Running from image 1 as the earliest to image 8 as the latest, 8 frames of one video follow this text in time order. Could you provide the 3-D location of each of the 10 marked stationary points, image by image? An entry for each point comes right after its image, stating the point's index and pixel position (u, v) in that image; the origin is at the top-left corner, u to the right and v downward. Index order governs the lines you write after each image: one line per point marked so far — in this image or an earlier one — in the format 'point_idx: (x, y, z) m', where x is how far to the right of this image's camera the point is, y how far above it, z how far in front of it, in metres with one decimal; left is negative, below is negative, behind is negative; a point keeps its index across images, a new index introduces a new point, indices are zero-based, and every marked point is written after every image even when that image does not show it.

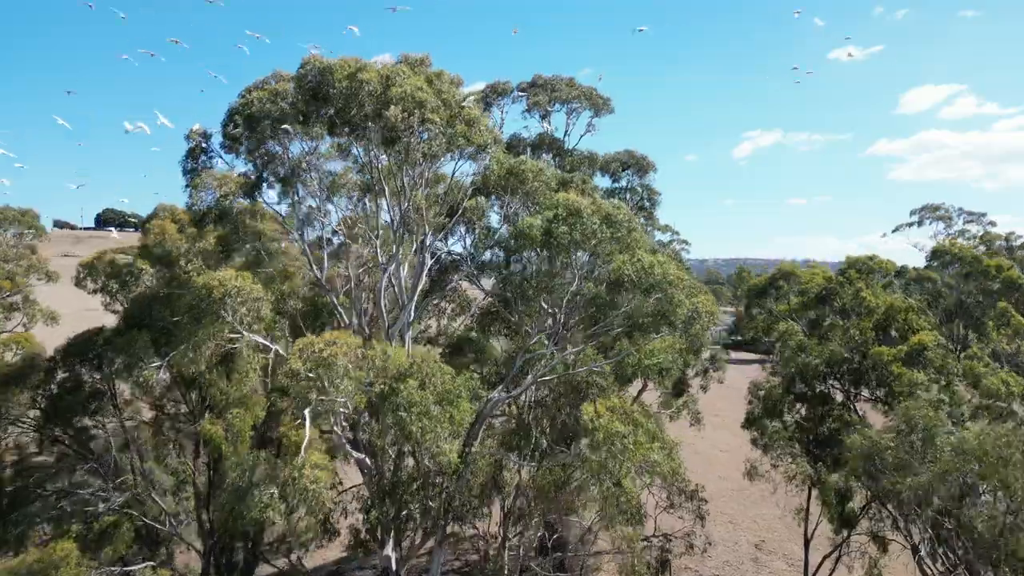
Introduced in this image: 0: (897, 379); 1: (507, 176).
0: (+7.1, -1.7, +11.6) m
1: (0.0, +2.2, +12.8) m
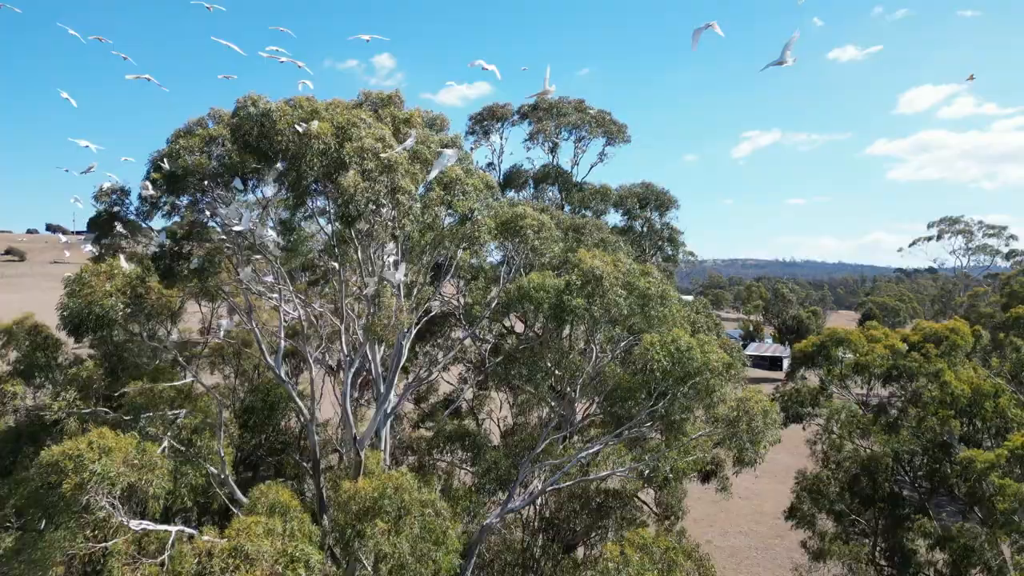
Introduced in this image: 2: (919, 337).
0: (+7.1, -3.0, +9.2) m
1: (0.0, +0.9, +10.4) m
2: (+7.8, -1.1, +11.9) m
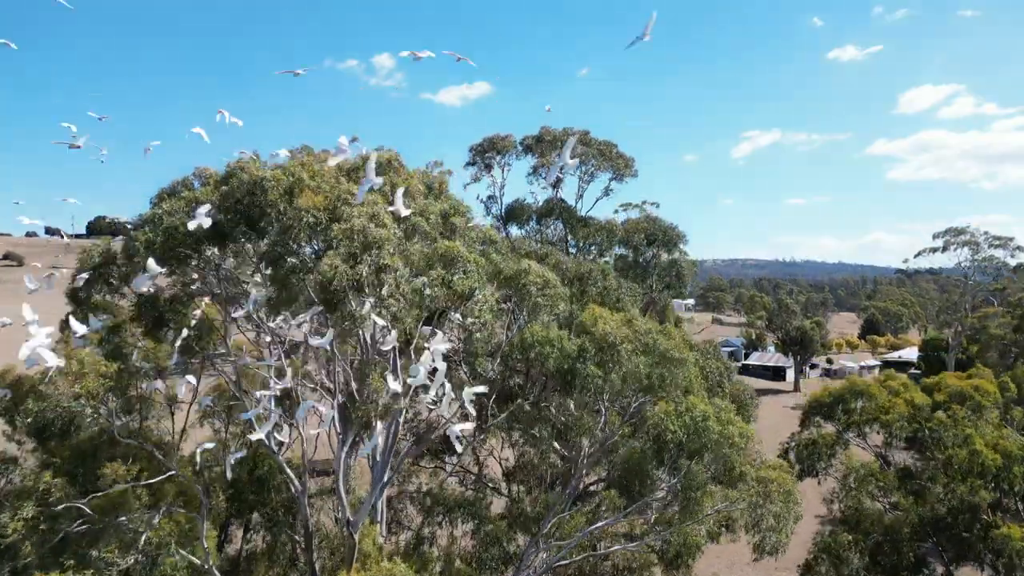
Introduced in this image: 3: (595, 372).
0: (+7.2, -4.0, +8.7) m
1: (+0.1, -0.1, +9.9) m
2: (+7.8, -2.1, +11.4) m
3: (+1.3, -1.3, +9.2) m
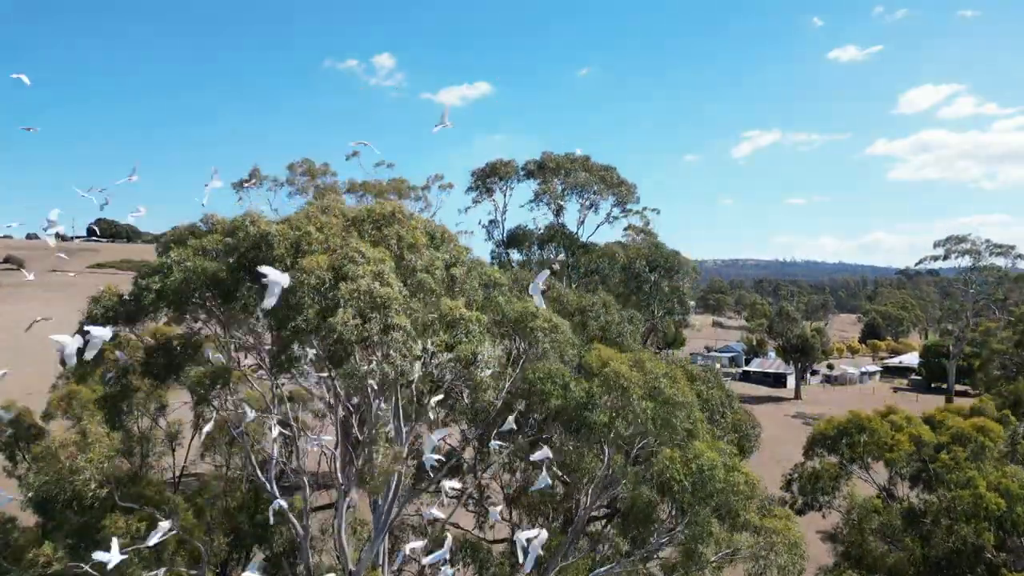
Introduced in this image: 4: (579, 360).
0: (+7.2, -4.6, +8.6) m
1: (+0.1, -0.7, +9.8) m
2: (+7.9, -2.7, +11.3) m
3: (+1.3, -1.9, +9.2) m
4: (+1.1, -1.1, +10.0) m
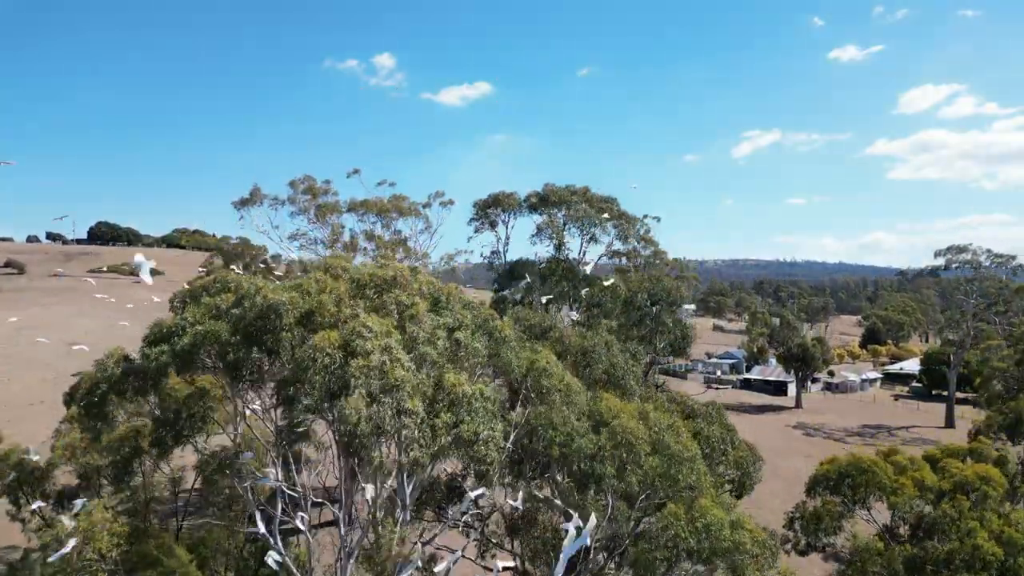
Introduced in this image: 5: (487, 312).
0: (+7.3, -5.4, +8.6) m
1: (+0.2, -1.5, +9.9) m
2: (+7.9, -3.5, +11.3) m
3: (+1.4, -2.7, +9.2) m
4: (+1.1, -2.0, +10.1) m
5: (-0.4, -0.5, +10.0) m
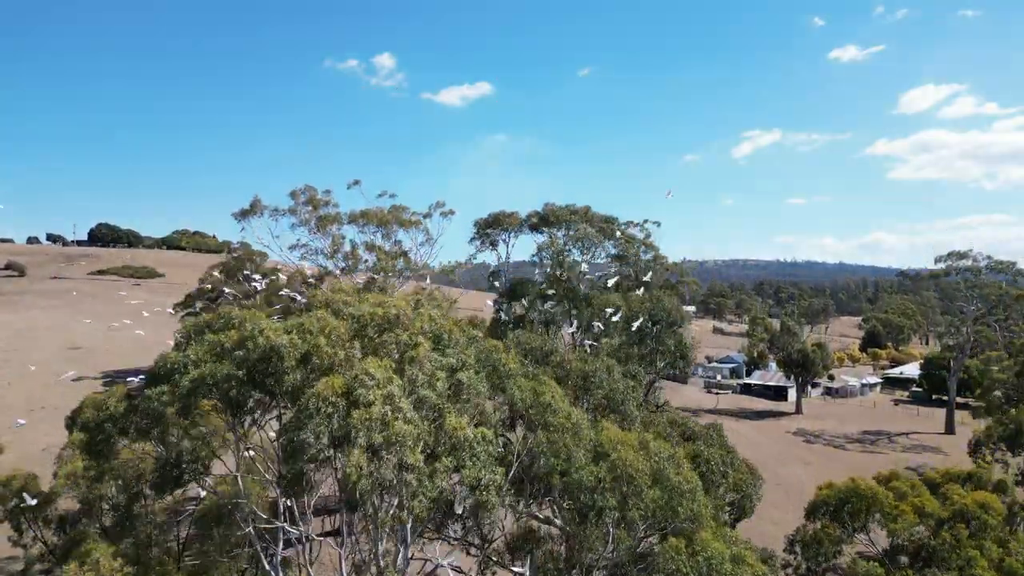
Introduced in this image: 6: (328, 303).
0: (+7.3, -5.9, +8.7) m
1: (+0.2, -2.0, +9.9) m
2: (+7.9, -4.0, +11.4) m
3: (+1.4, -3.2, +9.2) m
4: (+1.1, -2.5, +10.1) m
5: (-0.4, -1.0, +10.1) m
6: (-2.7, -0.2, +9.2) m
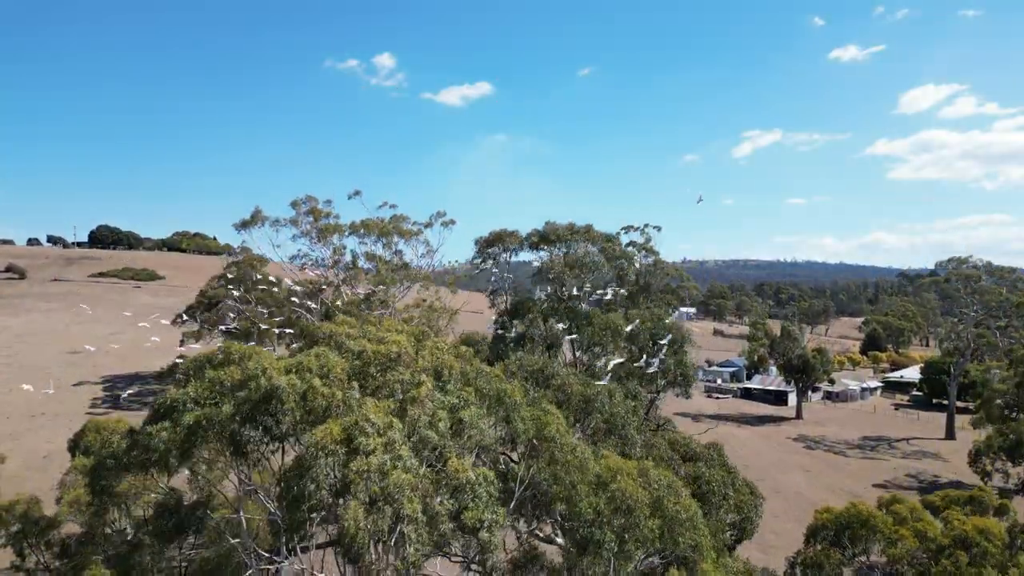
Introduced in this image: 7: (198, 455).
0: (+7.3, -6.4, +8.7) m
1: (+0.2, -2.5, +9.9) m
2: (+7.9, -4.5, +11.4) m
3: (+1.4, -3.7, +9.3) m
4: (+1.2, -2.9, +10.1) m
5: (-0.4, -1.5, +10.1) m
6: (-2.6, -0.7, +9.2) m
7: (-3.9, -2.1, +7.7) m
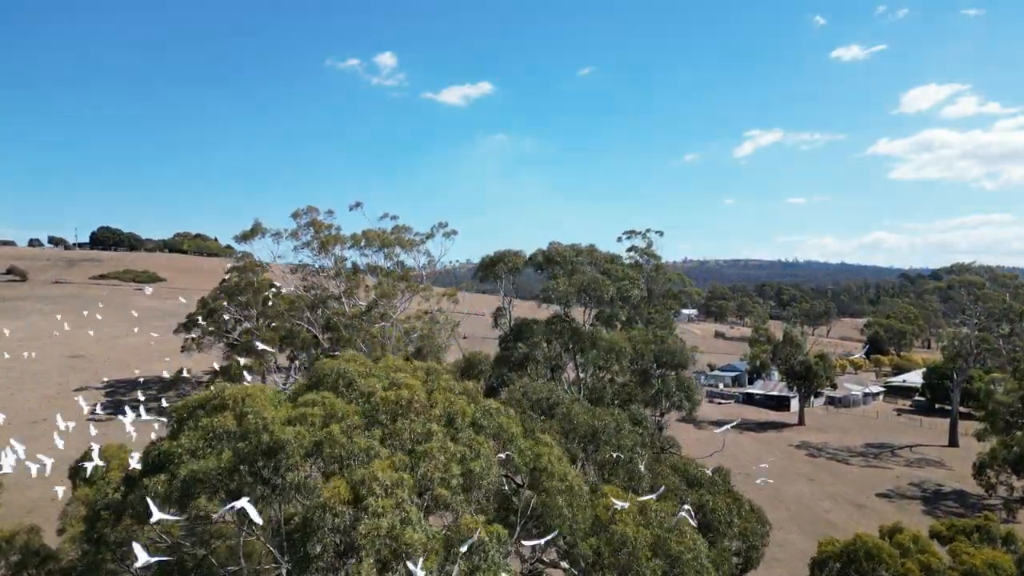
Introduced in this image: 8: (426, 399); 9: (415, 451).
0: (+7.4, -6.9, +8.5) m
1: (+0.3, -3.0, +9.8) m
2: (+8.0, -5.1, +11.2) m
3: (+1.5, -4.3, +9.1) m
4: (+1.2, -3.5, +10.0) m
5: (-0.3, -2.0, +10.0) m
6: (-2.6, -1.3, +9.1) m
7: (-3.8, -2.6, +7.6) m
8: (-1.2, -1.4, +8.2) m
9: (-1.2, -1.8, +7.4) m
